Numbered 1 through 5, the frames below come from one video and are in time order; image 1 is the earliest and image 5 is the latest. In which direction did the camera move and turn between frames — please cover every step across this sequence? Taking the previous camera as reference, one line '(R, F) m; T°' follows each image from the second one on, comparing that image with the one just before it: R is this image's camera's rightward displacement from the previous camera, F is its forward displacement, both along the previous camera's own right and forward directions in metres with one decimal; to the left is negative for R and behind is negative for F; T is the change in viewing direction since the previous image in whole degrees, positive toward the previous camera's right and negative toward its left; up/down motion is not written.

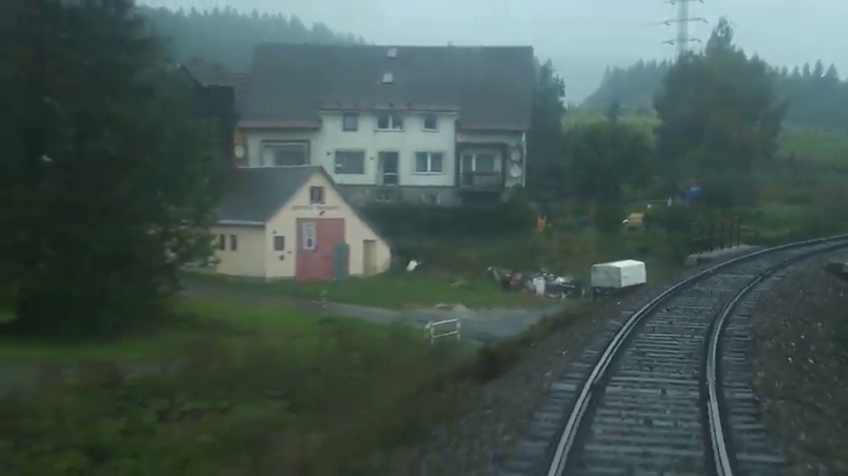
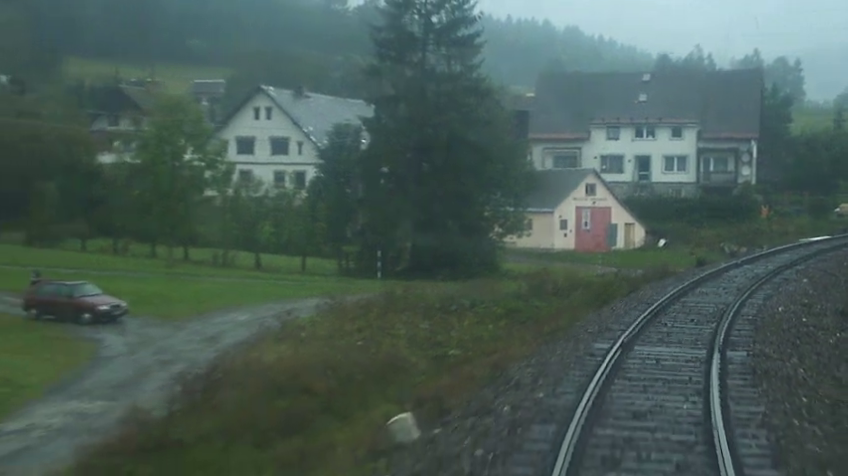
(+0.1, -9.5) m; -12°
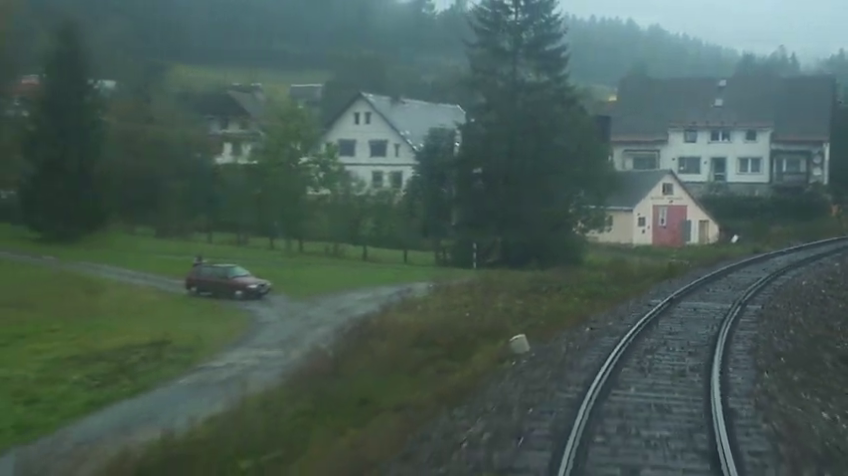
(-0.2, -3.1) m; -4°
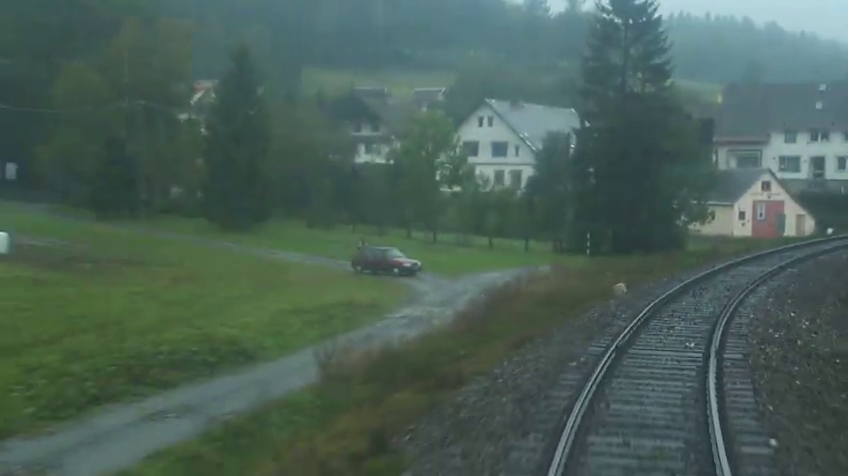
(-0.2, -4.4) m; -6°
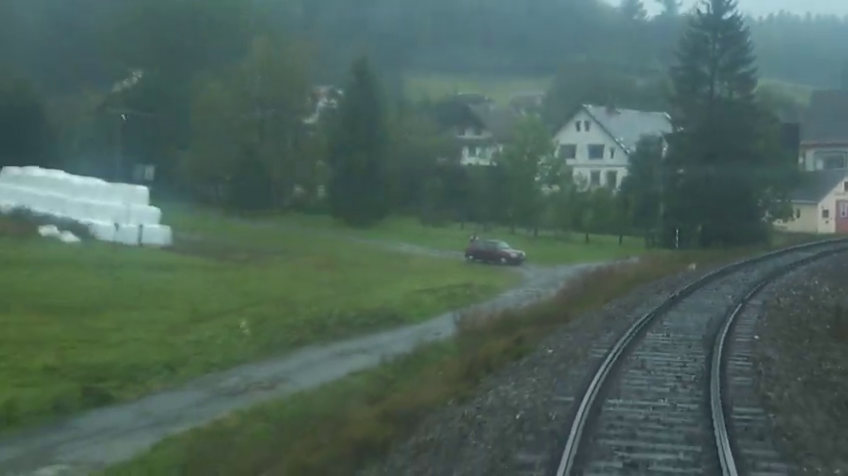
(-0.2, -3.5) m; -5°
